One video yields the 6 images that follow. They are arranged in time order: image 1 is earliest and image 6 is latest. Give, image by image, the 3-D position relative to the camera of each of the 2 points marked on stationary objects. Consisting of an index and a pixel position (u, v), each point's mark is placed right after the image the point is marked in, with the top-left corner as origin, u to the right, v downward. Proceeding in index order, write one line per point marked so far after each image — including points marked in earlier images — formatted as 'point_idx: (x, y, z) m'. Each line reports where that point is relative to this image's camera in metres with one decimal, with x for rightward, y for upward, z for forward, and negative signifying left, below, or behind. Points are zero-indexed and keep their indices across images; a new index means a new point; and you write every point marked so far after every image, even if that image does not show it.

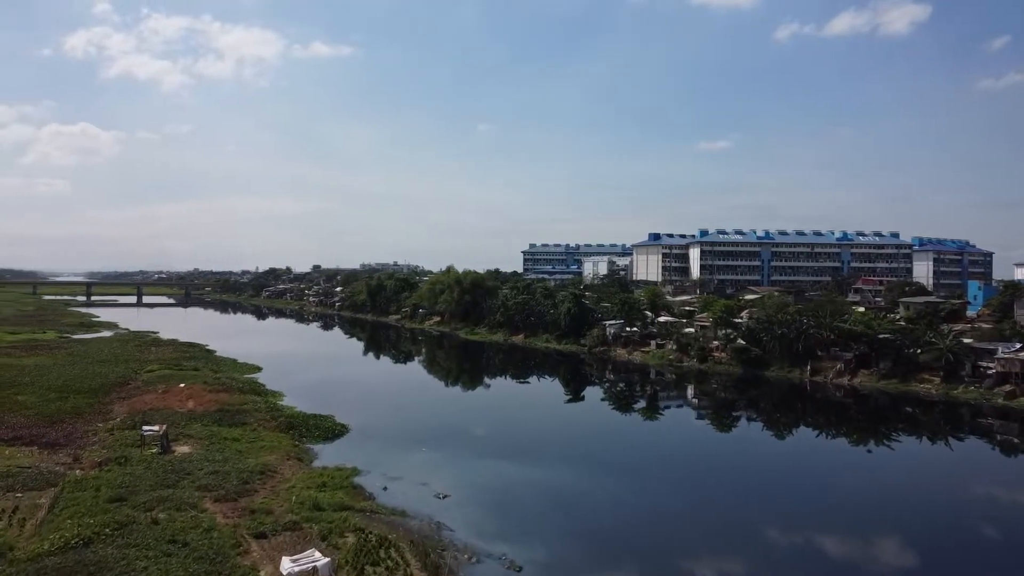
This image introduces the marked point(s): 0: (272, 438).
0: (-5.1, -3.2, +17.5) m
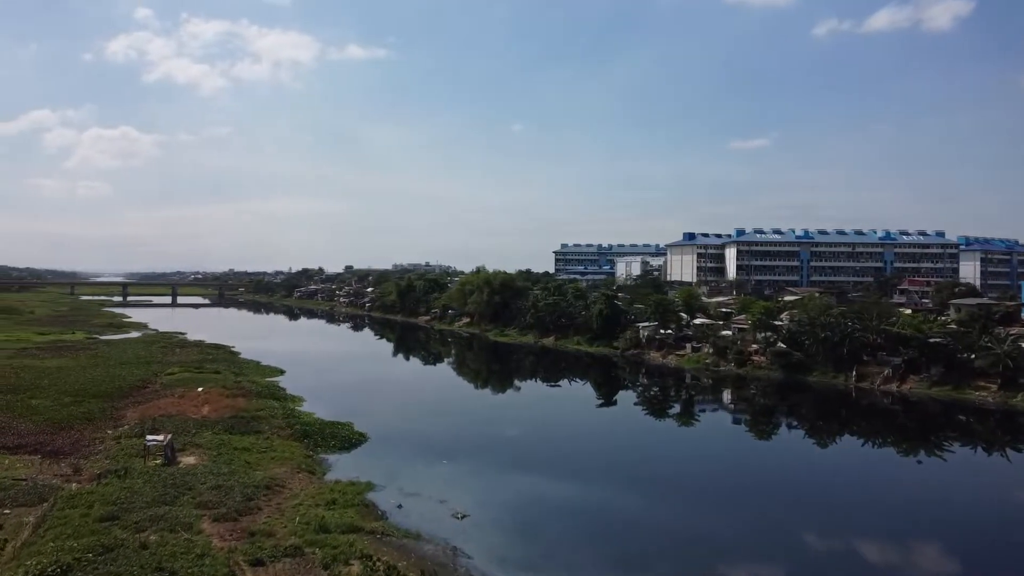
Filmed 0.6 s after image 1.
0: (-4.6, -3.3, +16.6) m
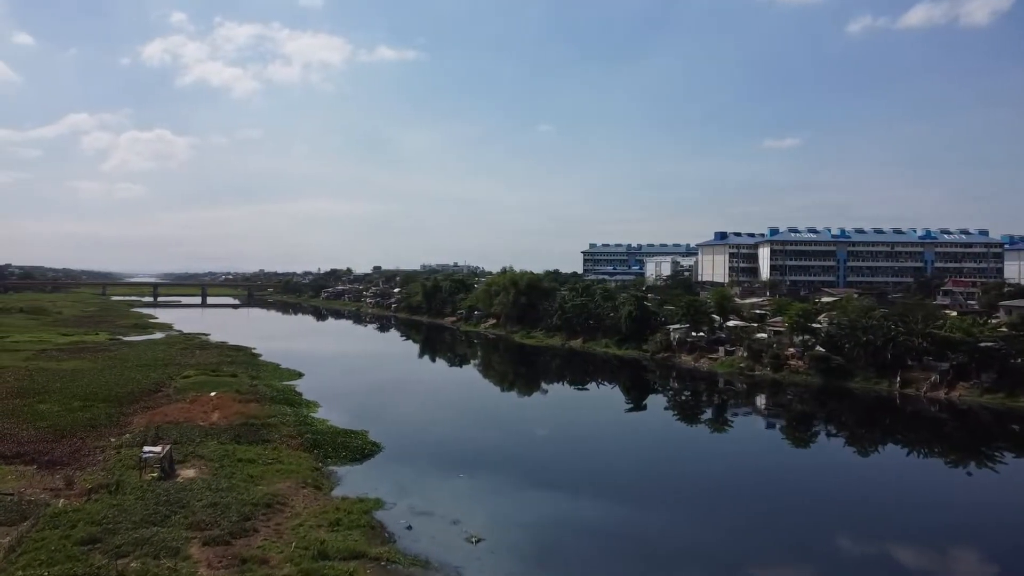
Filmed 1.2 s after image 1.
0: (-4.2, -3.3, +15.6) m
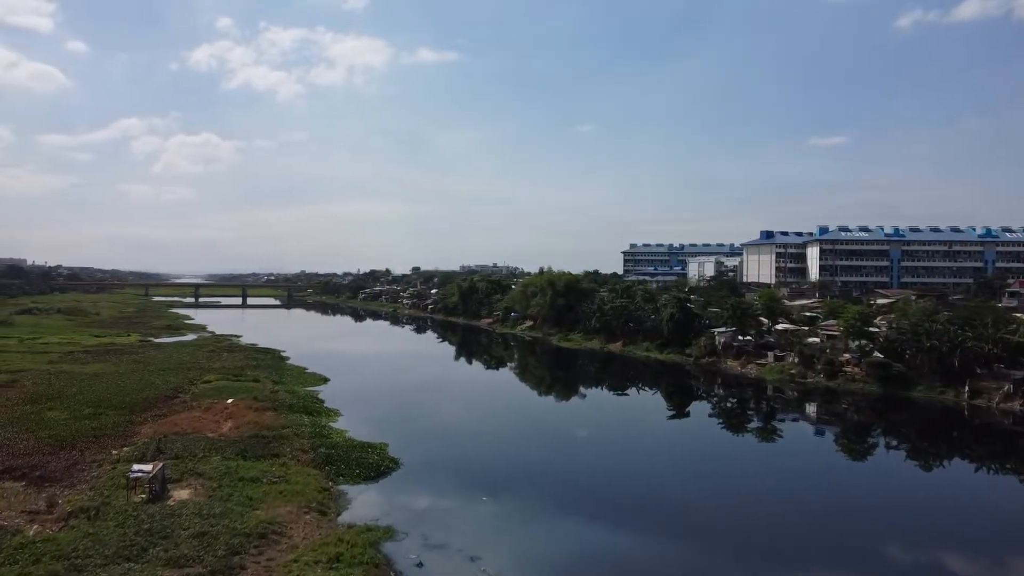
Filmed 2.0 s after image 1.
0: (-3.7, -3.3, +14.2) m
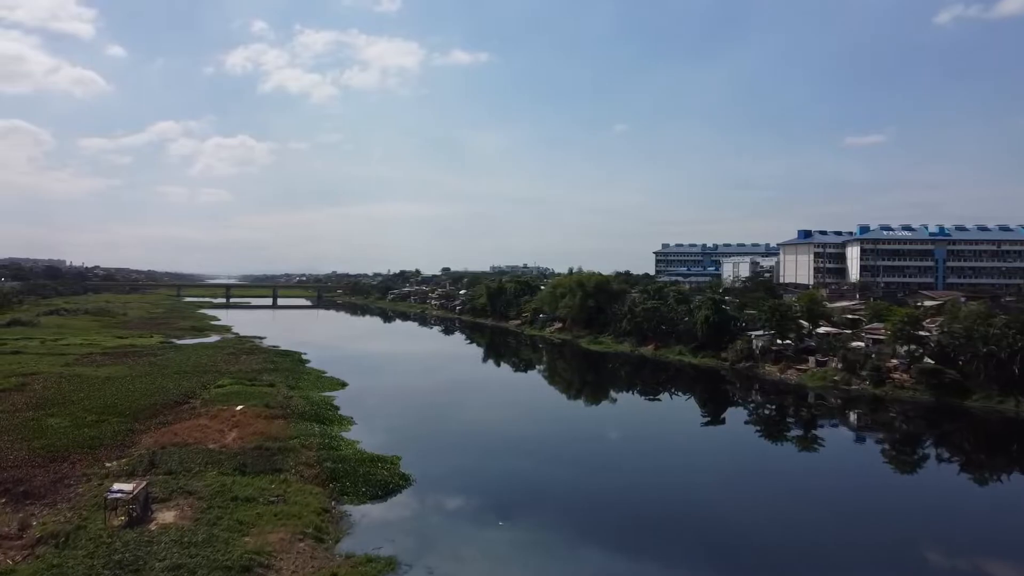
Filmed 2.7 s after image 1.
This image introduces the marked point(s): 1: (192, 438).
0: (-3.4, -3.3, +13.0) m
1: (-6.7, -3.1, +17.2) m
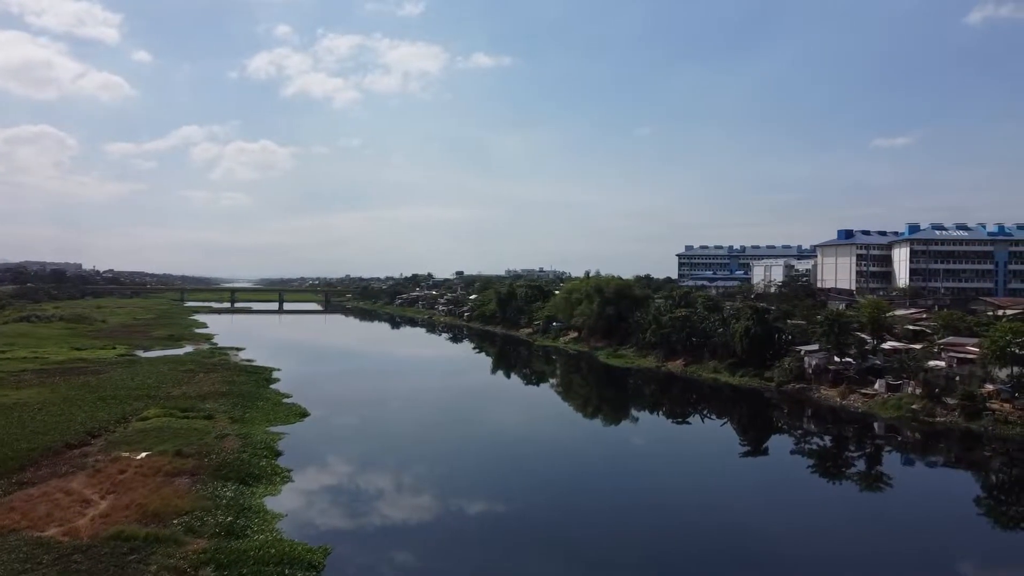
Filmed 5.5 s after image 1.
0: (-3.7, -3.5, +7.6) m
1: (-6.9, -3.3, +11.9) m
